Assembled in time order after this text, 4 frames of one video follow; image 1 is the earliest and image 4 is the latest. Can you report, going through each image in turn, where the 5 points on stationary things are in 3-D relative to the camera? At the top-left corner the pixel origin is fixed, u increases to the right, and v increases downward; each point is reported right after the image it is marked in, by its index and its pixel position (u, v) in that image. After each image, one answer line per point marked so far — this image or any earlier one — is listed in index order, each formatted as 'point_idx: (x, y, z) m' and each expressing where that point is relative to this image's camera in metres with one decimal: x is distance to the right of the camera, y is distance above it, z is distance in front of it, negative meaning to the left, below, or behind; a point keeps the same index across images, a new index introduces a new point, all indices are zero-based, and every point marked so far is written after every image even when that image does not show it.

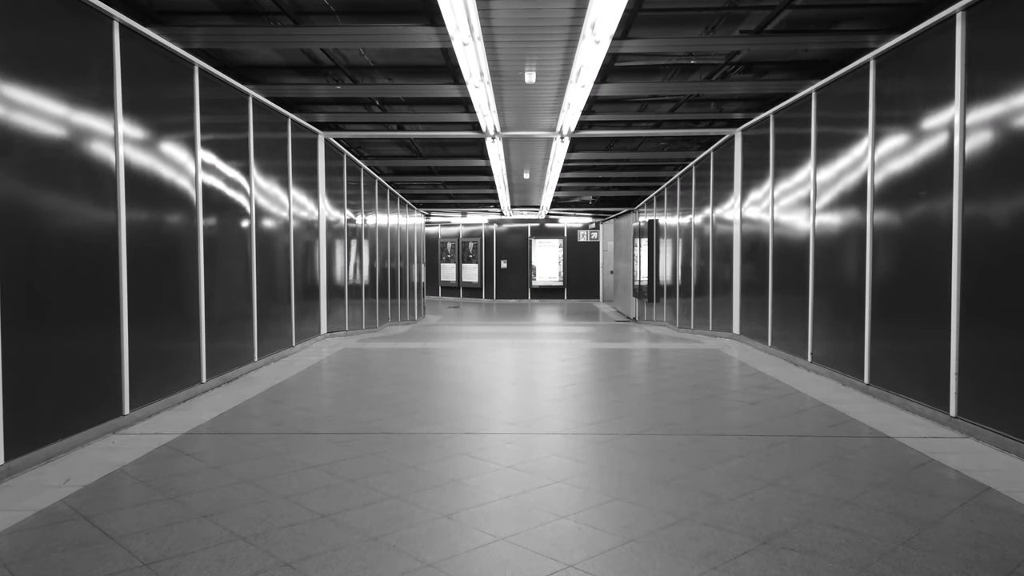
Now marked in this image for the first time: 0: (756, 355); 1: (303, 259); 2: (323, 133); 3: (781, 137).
0: (+3.3, -0.9, +8.5) m
1: (-3.1, +0.4, +9.2) m
2: (-2.9, +2.4, +9.7) m
3: (+3.4, +1.9, +8.0) m
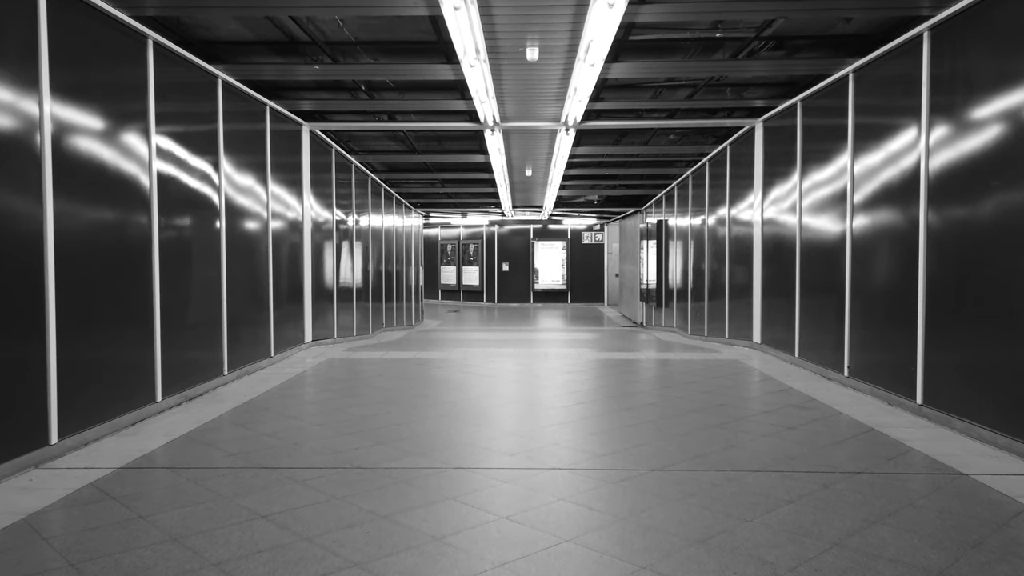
0: (+3.3, -1.0, +7.7) m
1: (-3.1, +0.4, +8.5) m
2: (-2.9, +2.3, +9.0) m
3: (+3.4, +1.9, +7.3) m
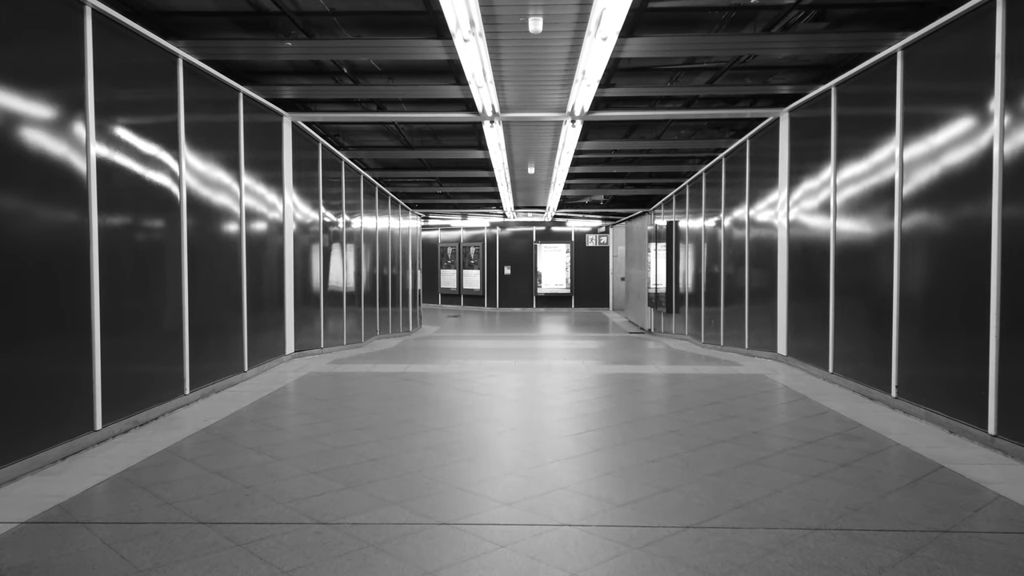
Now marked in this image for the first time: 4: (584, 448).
0: (+3.3, -1.1, +7.0) m
1: (-3.0, +0.3, +7.8) m
2: (-2.9, +2.2, +8.3) m
3: (+3.4, +1.8, +6.5) m
4: (+0.5, -1.1, +4.3) m
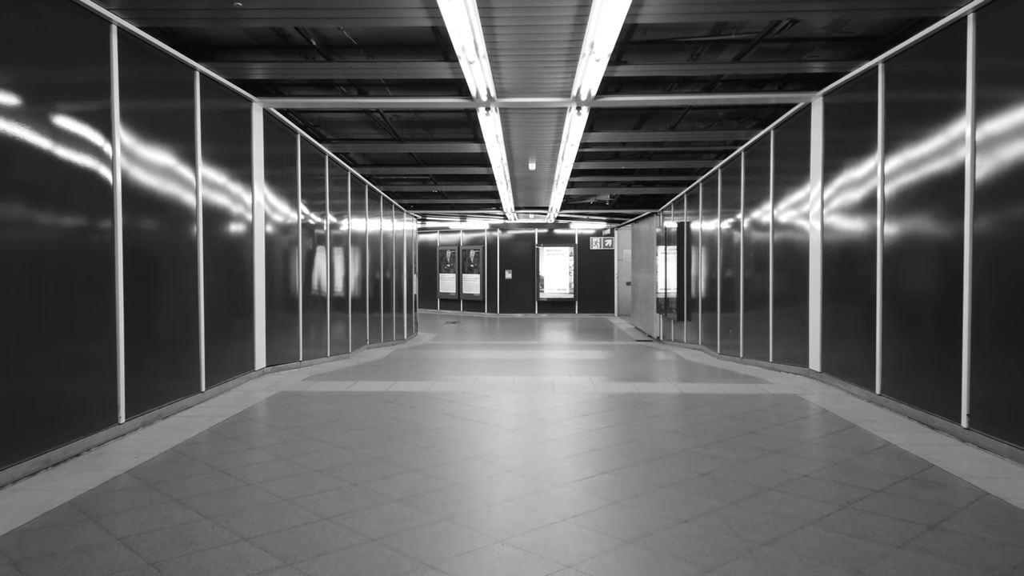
0: (+3.3, -1.1, +6.1) m
1: (-3.1, +0.2, +6.9) m
2: (-2.9, +2.2, +7.4) m
3: (+3.4, +1.7, +5.6) m
4: (+0.5, -1.1, +3.4) m
